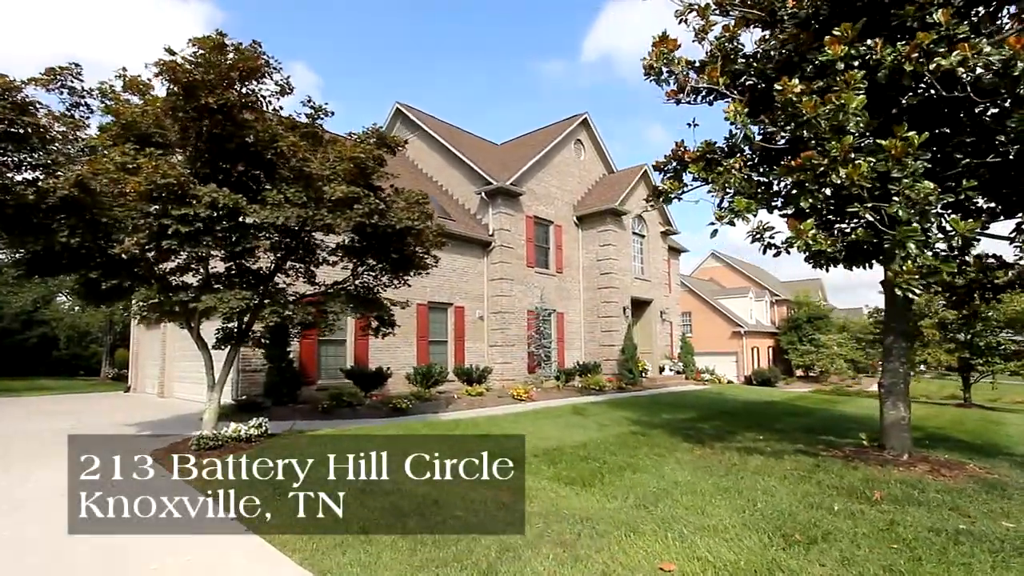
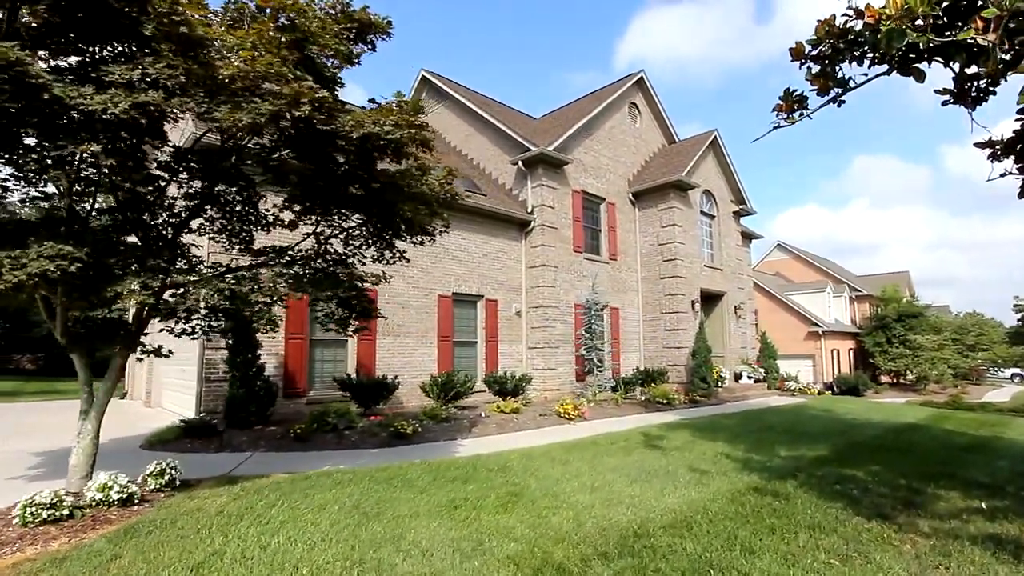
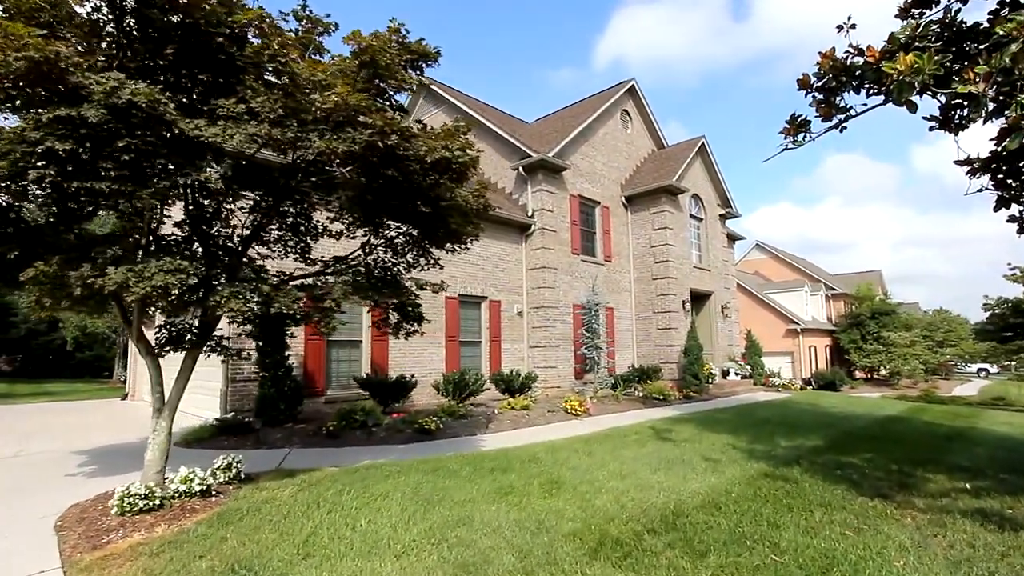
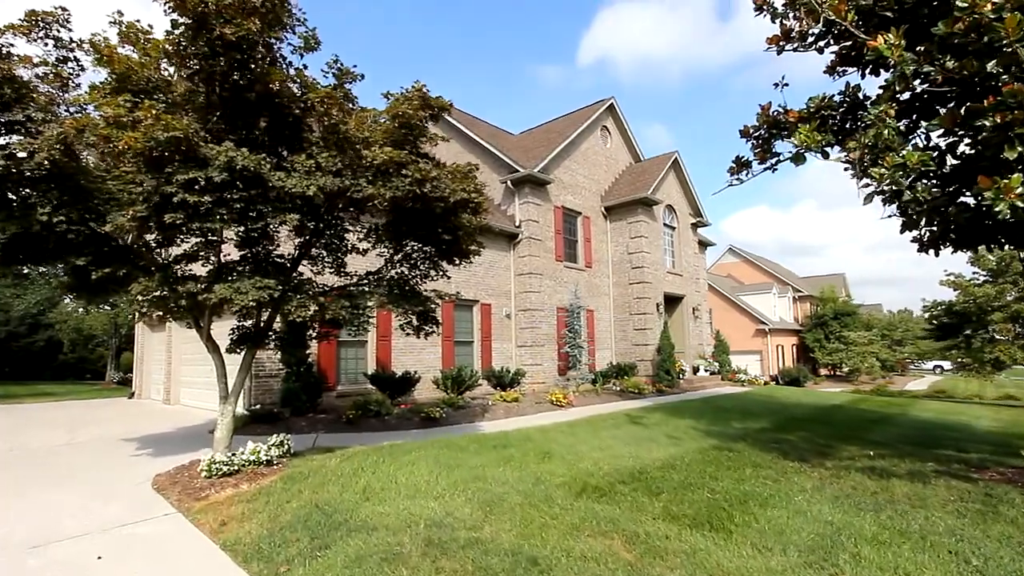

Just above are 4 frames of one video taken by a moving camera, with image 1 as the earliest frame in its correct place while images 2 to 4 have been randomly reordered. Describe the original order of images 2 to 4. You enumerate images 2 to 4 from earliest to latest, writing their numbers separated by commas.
4, 3, 2
